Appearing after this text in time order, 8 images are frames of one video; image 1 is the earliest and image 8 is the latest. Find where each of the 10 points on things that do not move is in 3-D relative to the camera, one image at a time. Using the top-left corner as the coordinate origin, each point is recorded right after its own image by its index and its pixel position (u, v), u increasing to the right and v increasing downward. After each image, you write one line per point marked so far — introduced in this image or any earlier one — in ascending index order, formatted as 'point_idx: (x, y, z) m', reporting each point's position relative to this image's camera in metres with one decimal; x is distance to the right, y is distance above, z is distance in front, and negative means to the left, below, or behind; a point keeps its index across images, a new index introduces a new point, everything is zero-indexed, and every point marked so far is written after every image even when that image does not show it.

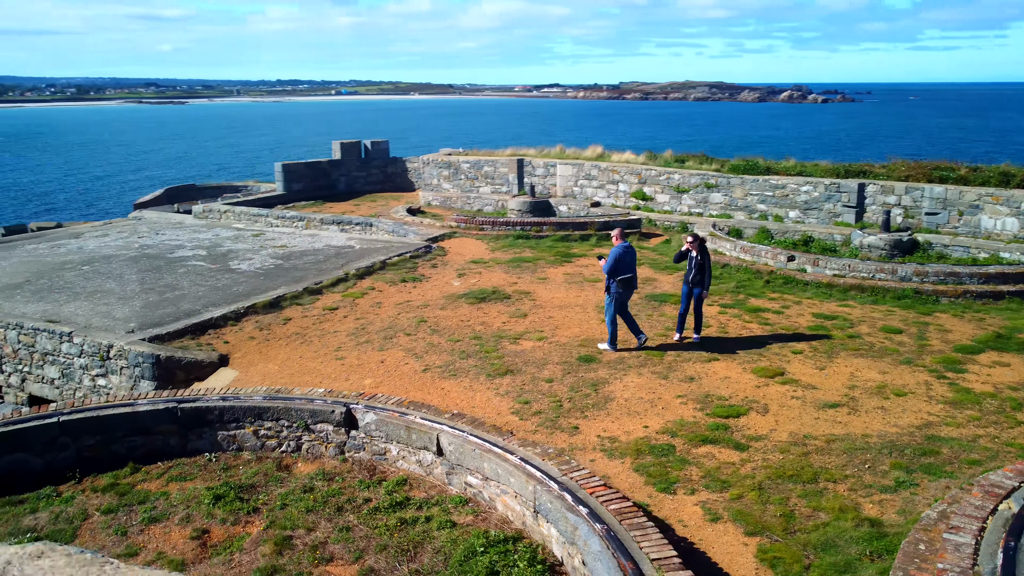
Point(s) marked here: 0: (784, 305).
0: (+3.0, -0.2, +9.0) m
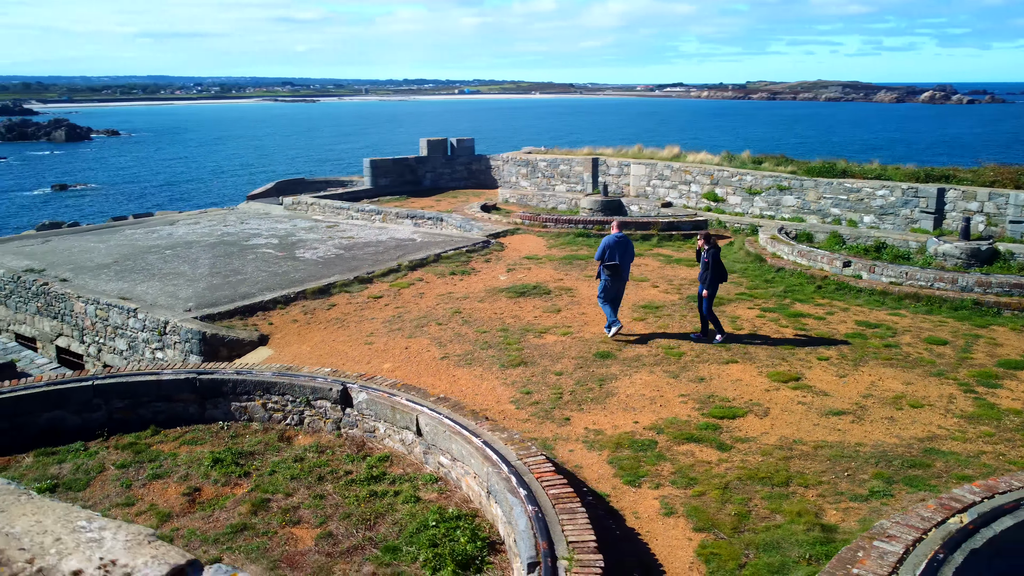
0: (+3.4, -0.2, +8.7) m
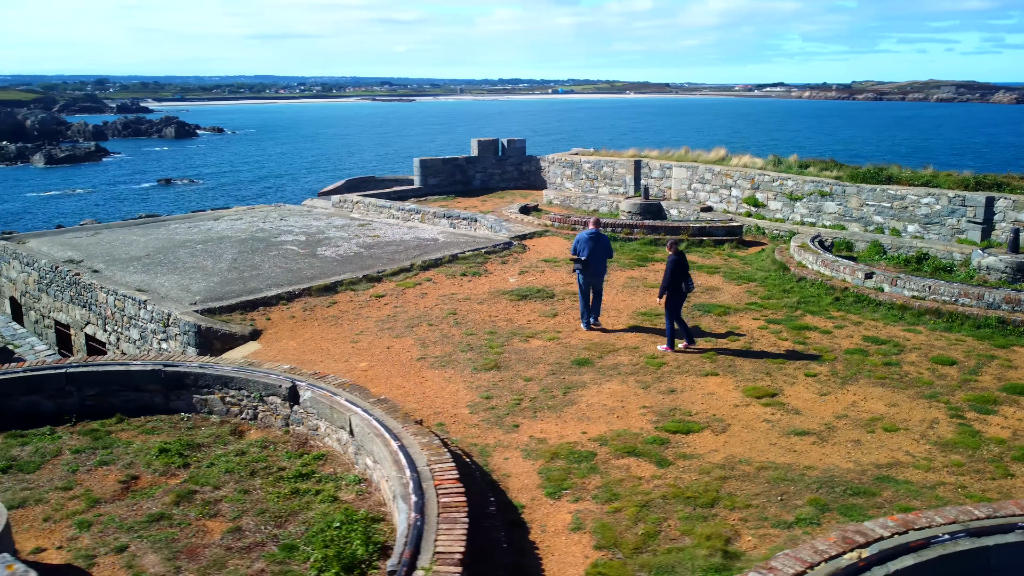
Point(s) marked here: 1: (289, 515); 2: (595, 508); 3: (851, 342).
0: (+3.3, -0.4, +8.3) m
1: (-1.3, -1.3, +4.7) m
2: (+0.5, -1.3, +4.7) m
3: (+3.2, -0.5, +7.8) m
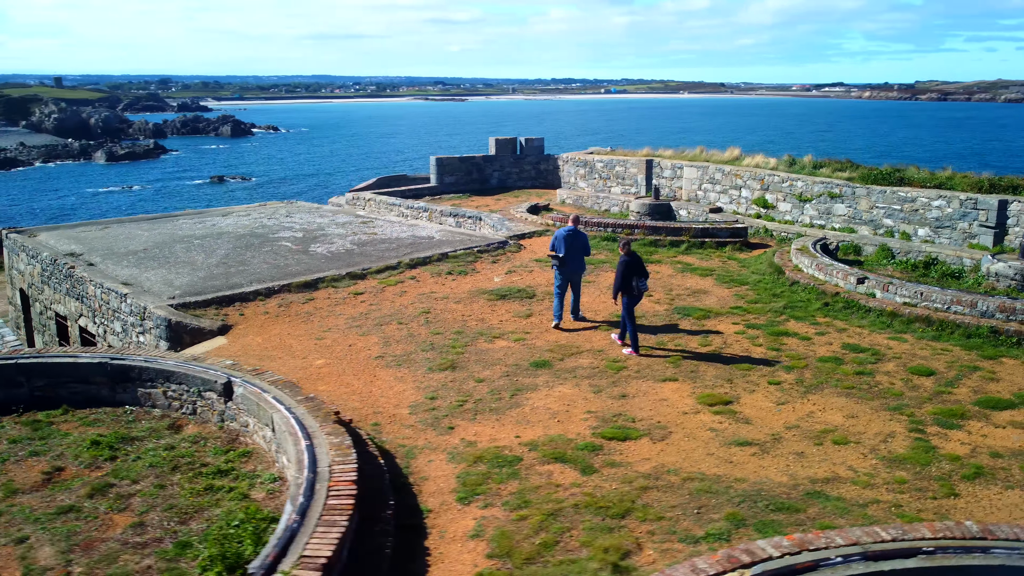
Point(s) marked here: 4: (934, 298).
0: (+3.0, -0.4, +8.0) m
1: (-1.8, -1.3, +4.7) m
2: (-0.1, -1.3, +4.5) m
3: (+2.9, -0.6, +7.5) m
4: (+4.2, -0.1, +8.1) m
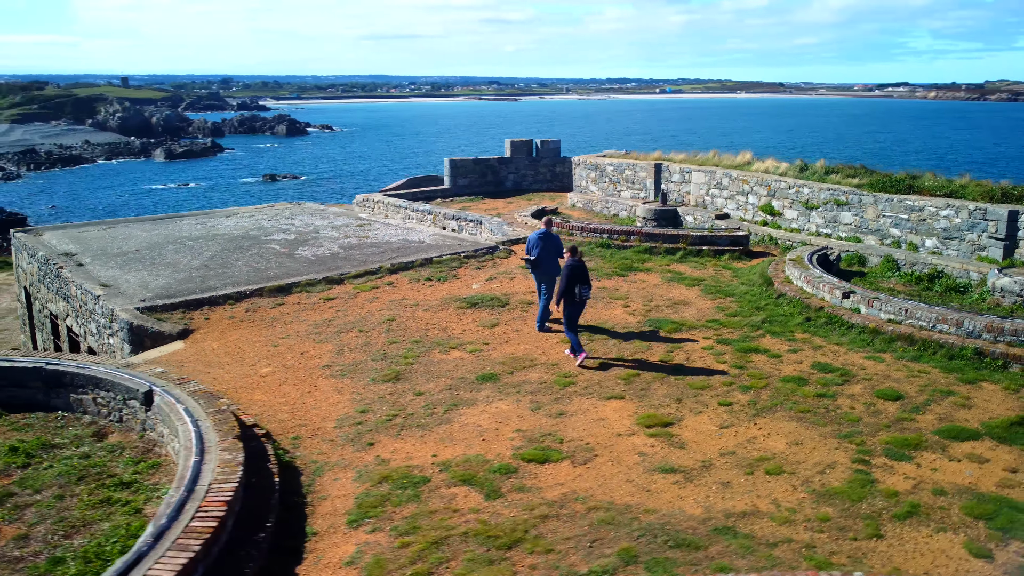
0: (+2.6, -0.6, +7.6) m
1: (-2.4, -1.3, +4.6) m
2: (-0.7, -1.4, +4.4) m
3: (+2.5, -0.7, +7.1) m
4: (+3.8, -0.3, +7.6) m
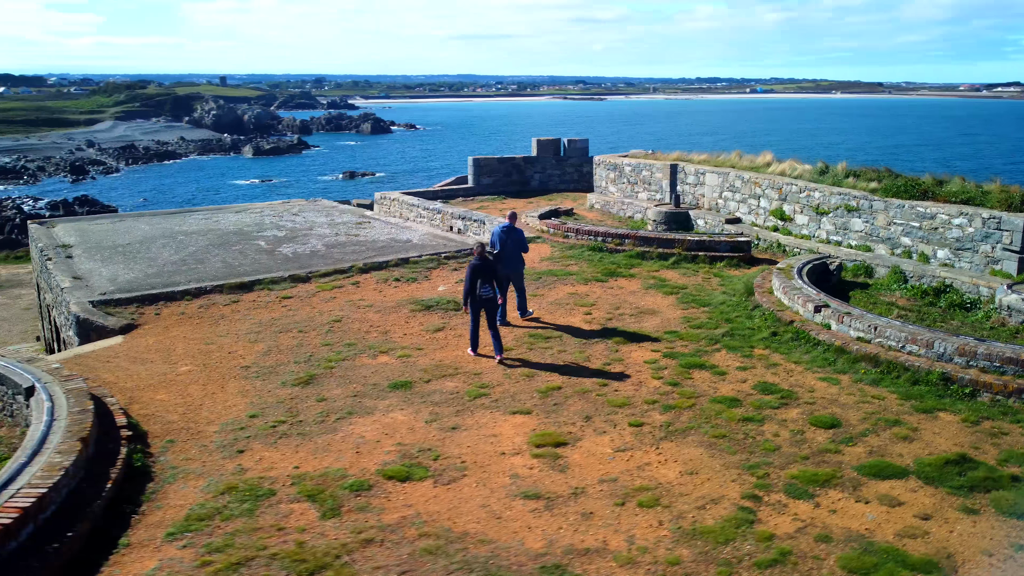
0: (+2.0, -0.7, +7.0) m
1: (-3.4, -1.3, +4.6) m
2: (-1.6, -1.4, +4.1) m
3: (+1.8, -0.8, +6.5) m
4: (+3.2, -0.4, +6.9) m
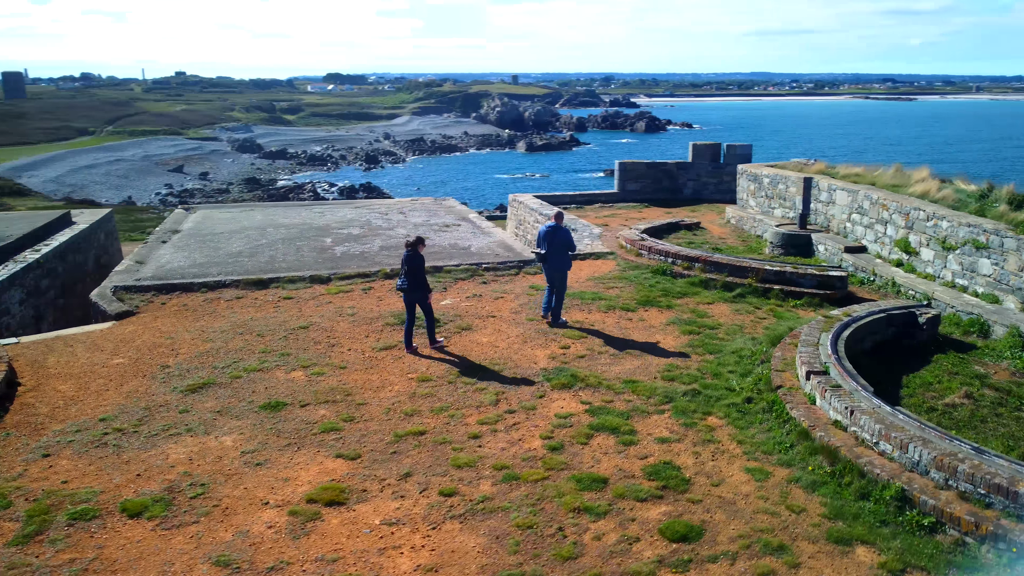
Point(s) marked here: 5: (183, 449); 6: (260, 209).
0: (+1.1, -1.0, +5.6) m
1: (-4.8, -1.2, +5.1) m
2: (-3.3, -1.4, +4.1) m
3: (+0.7, -1.1, +5.2) m
4: (+2.2, -0.8, +5.1) m
5: (-2.2, -1.1, +5.4) m
6: (-4.4, +1.4, +14.2) m
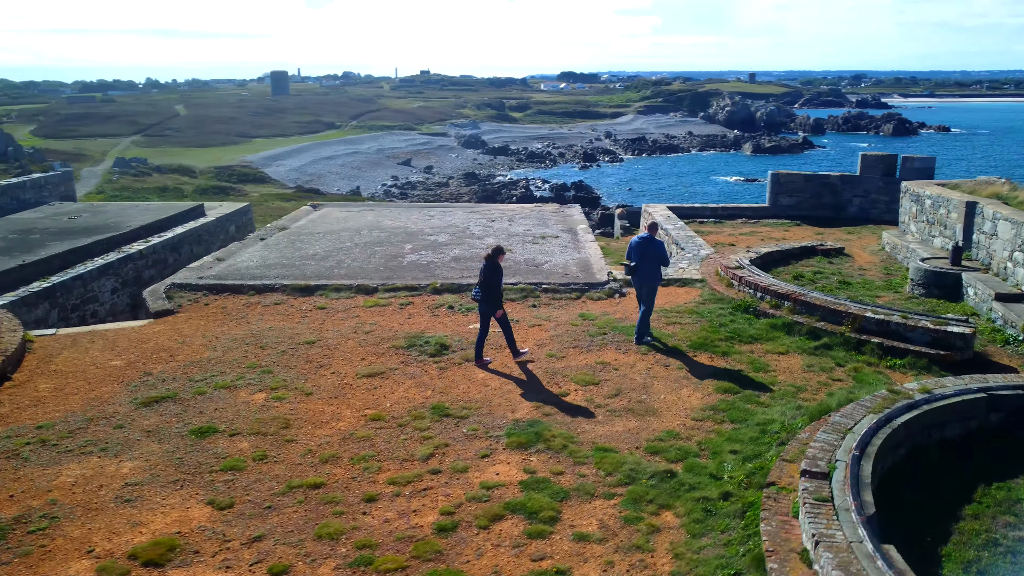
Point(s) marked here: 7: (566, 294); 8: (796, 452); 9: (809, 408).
0: (+0.5, -1.3, +4.4) m
1: (-5.3, -1.1, +5.5) m
2: (-4.2, -1.4, +4.2) m
3: (0.0, -1.4, +4.1) m
4: (+1.4, -1.2, +3.7) m
5: (-2.7, -1.2, +5.1) m
6: (-2.3, +1.4, +14.2) m
7: (+0.6, -0.1, +8.9) m
8: (+1.8, -1.0, +4.9) m
9: (+2.2, -0.9, +5.9) m
